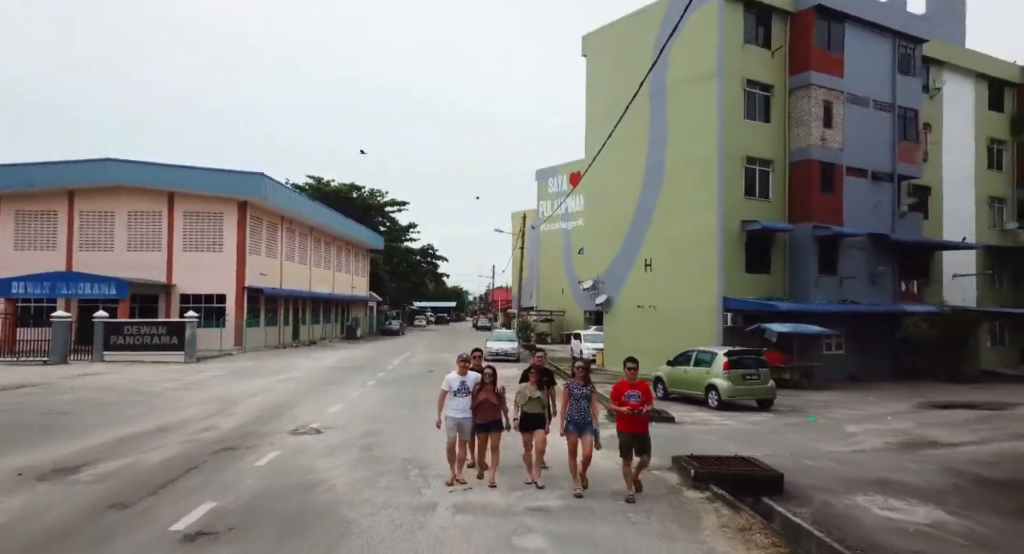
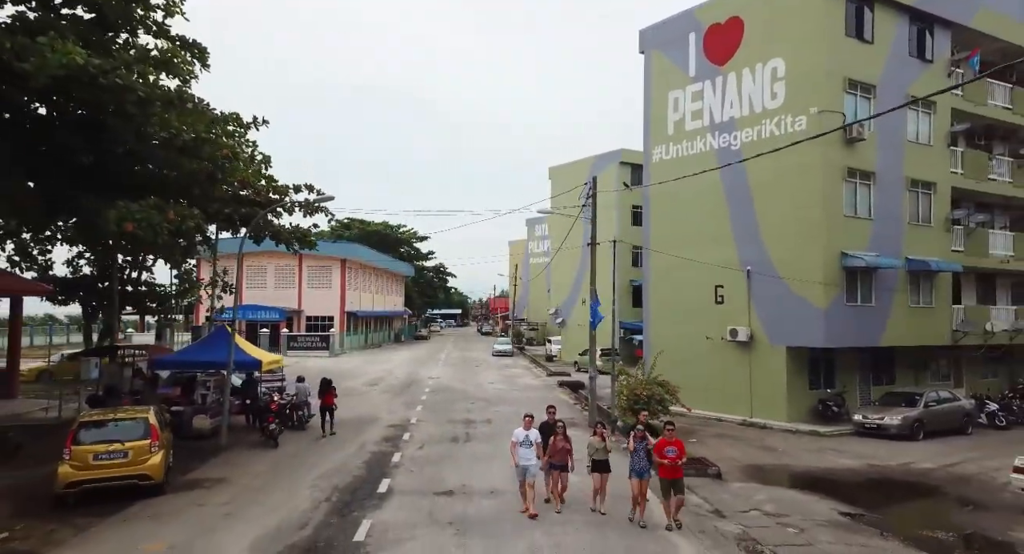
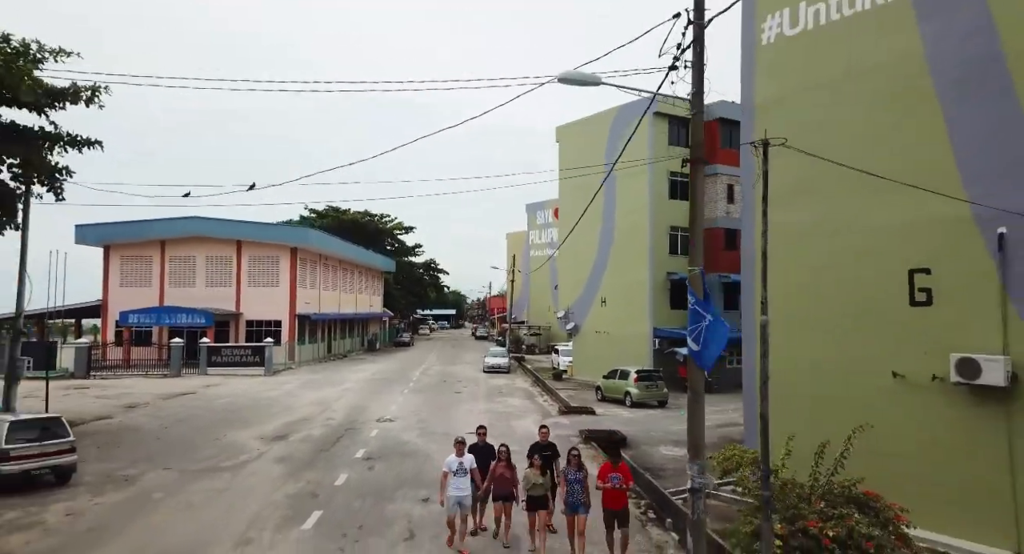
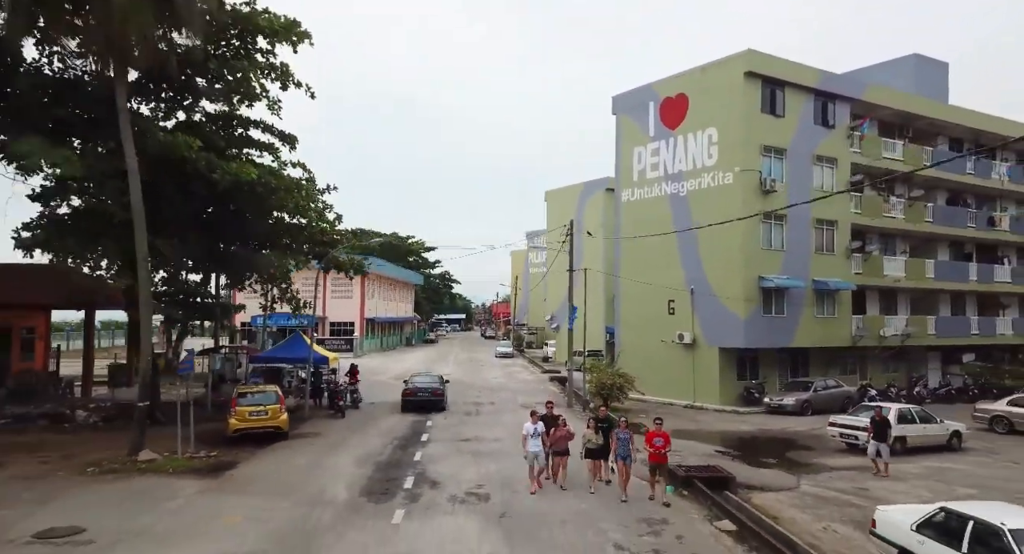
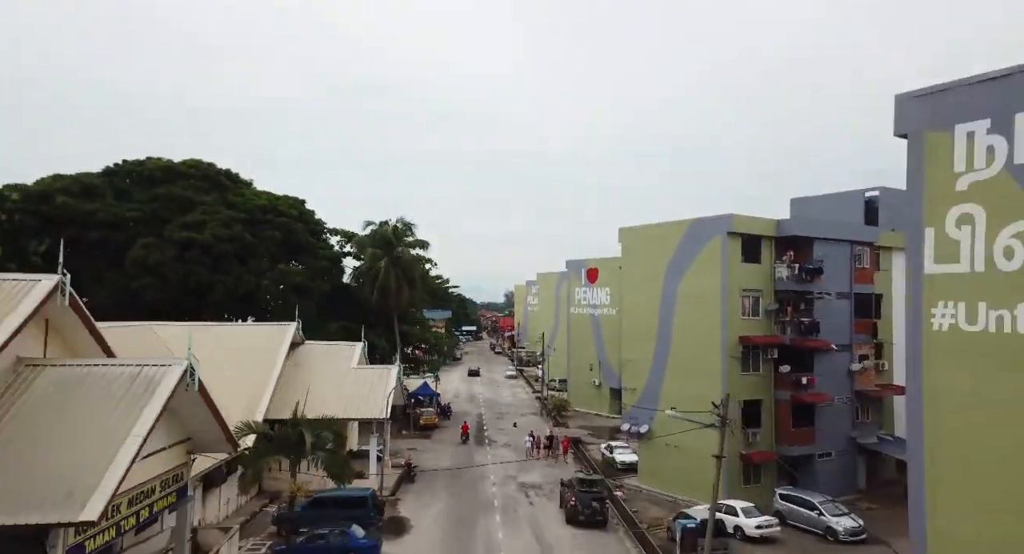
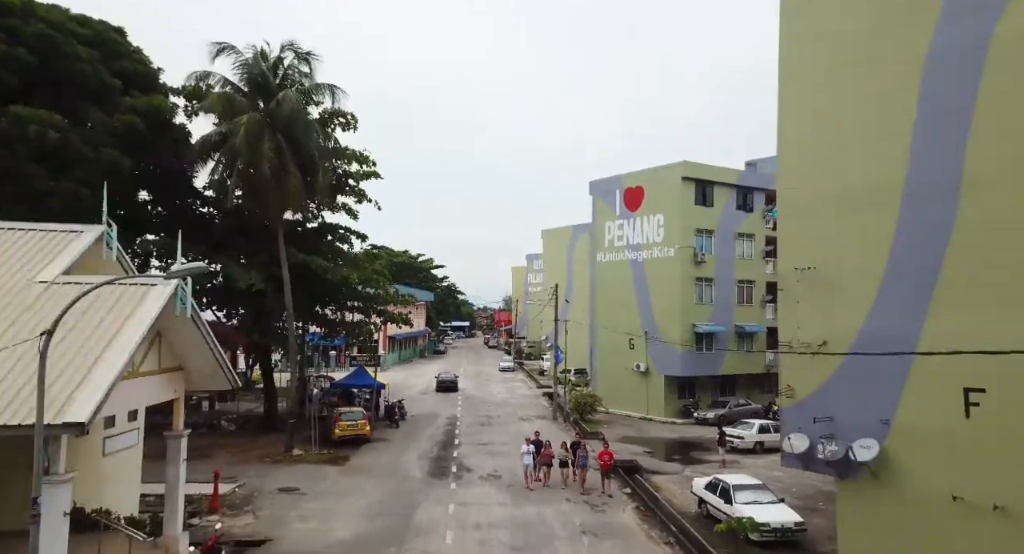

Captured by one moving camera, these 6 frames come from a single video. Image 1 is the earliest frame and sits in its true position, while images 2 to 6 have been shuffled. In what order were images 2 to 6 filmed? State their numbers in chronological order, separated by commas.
3, 2, 4, 6, 5
